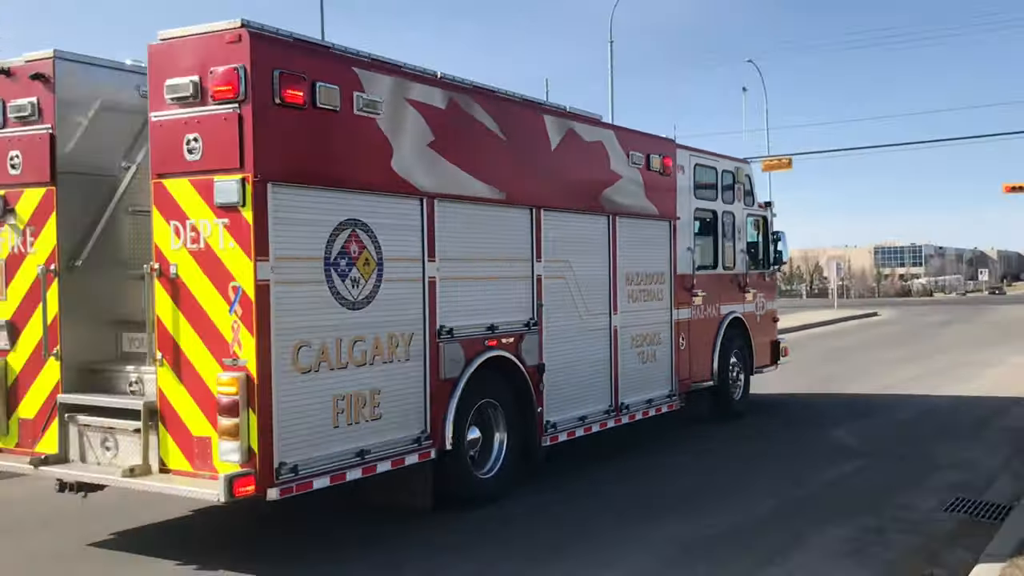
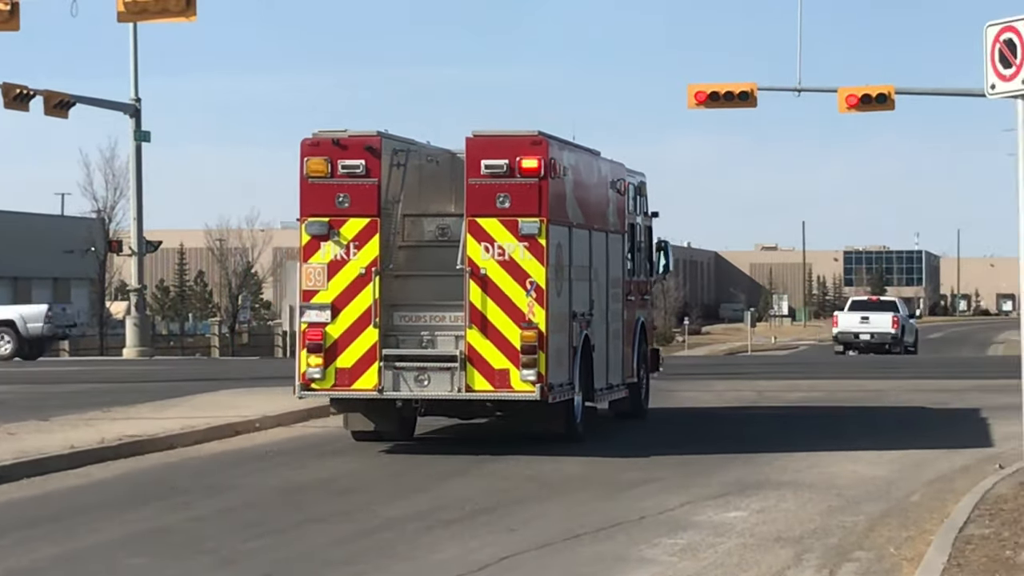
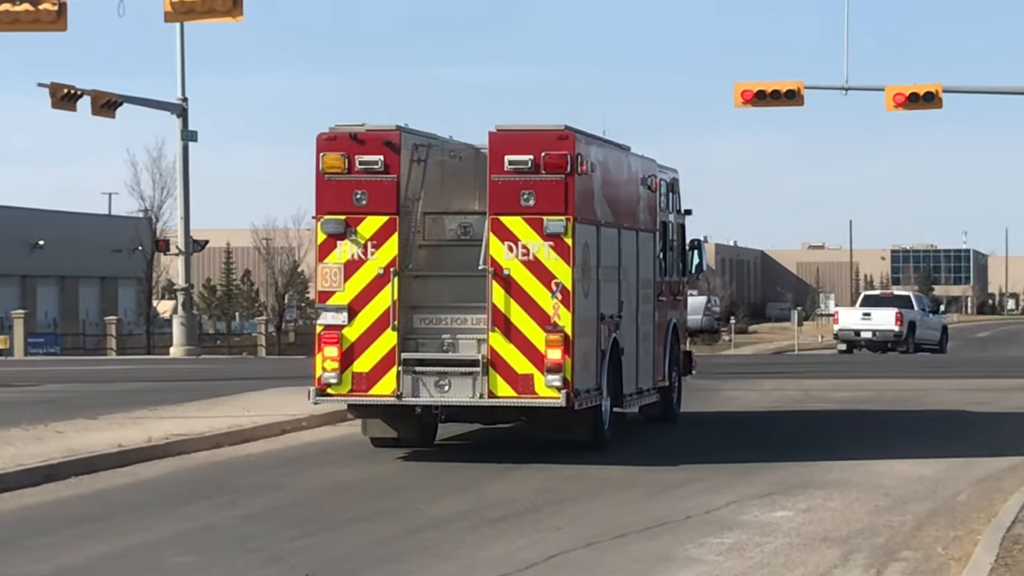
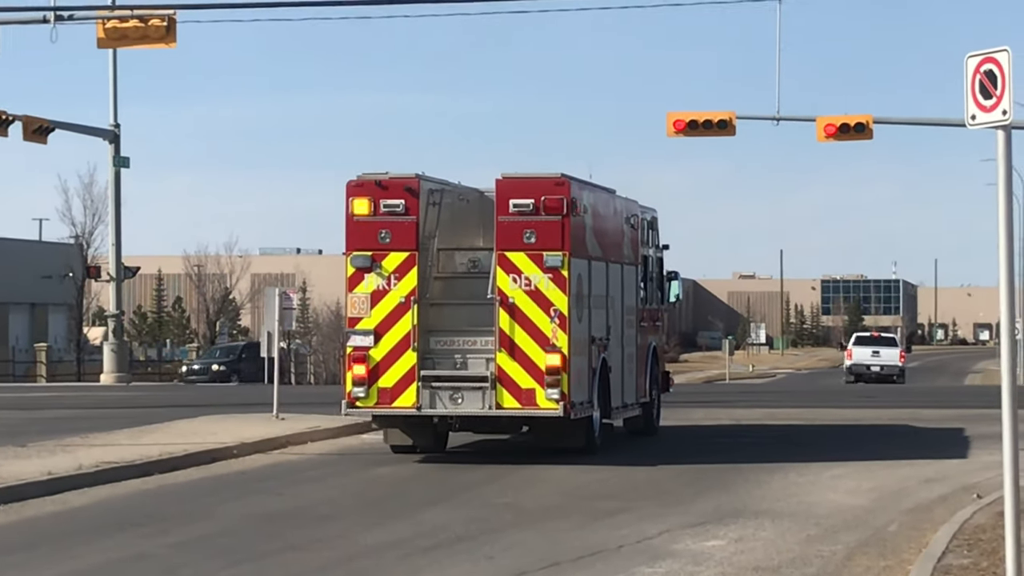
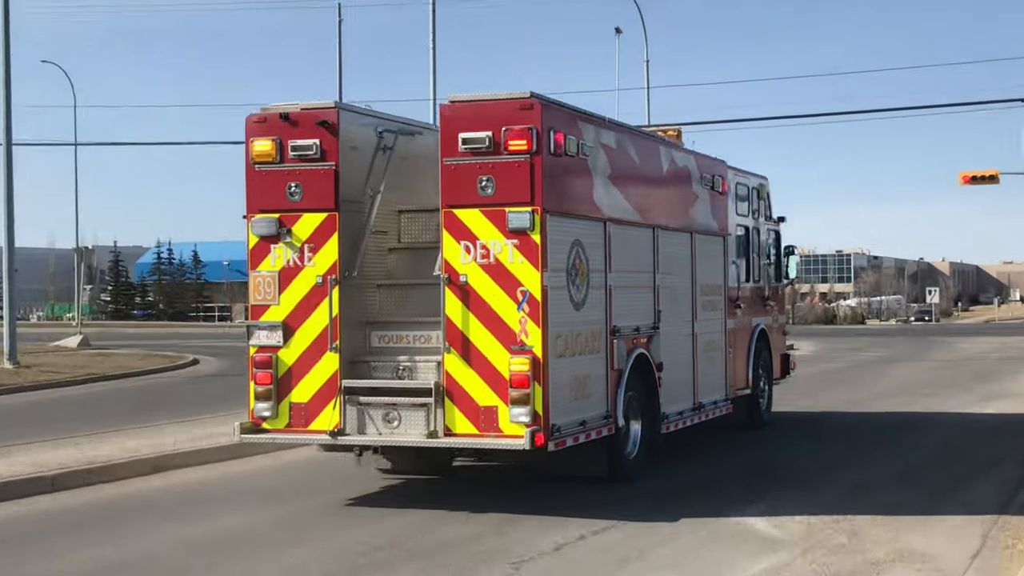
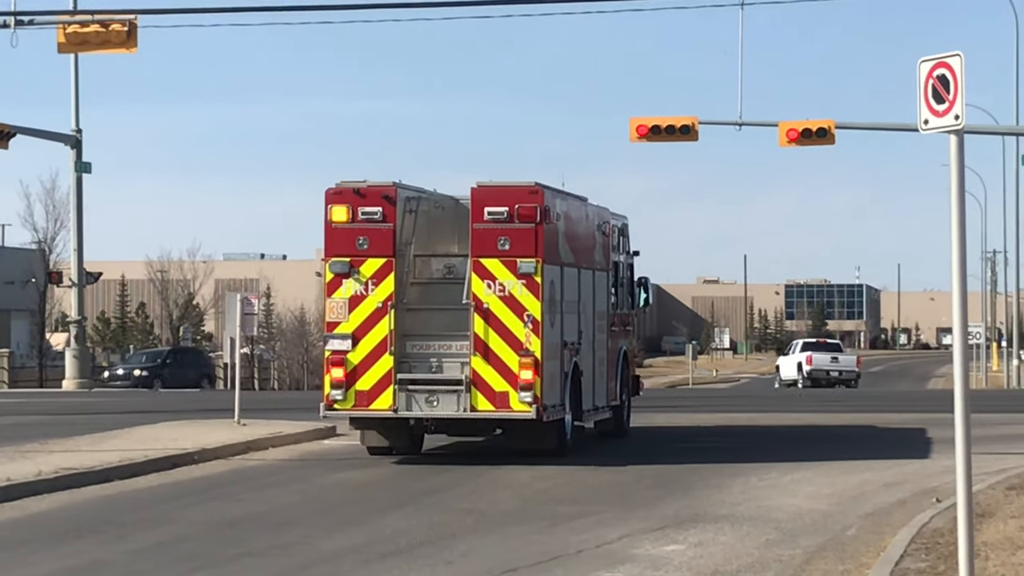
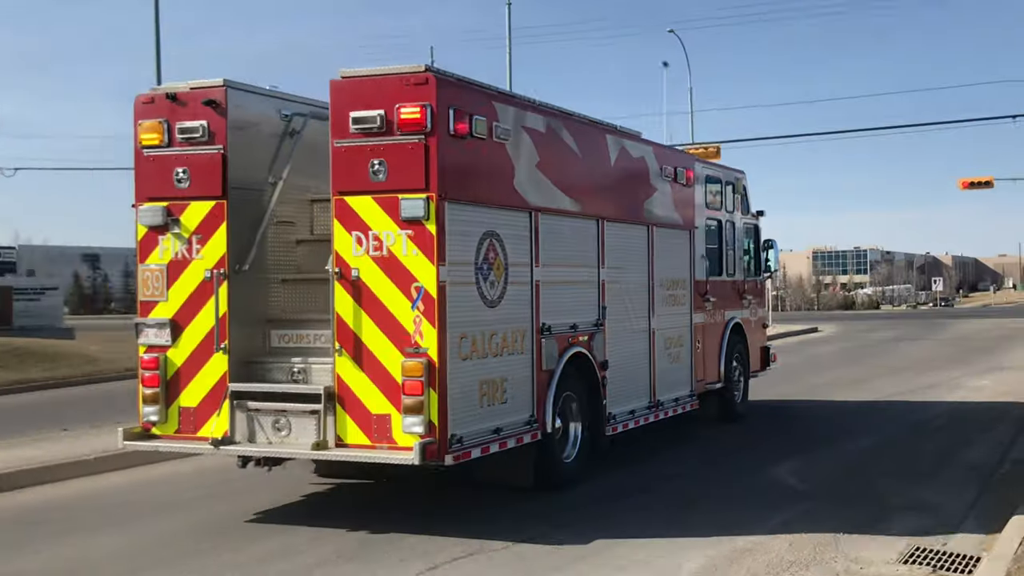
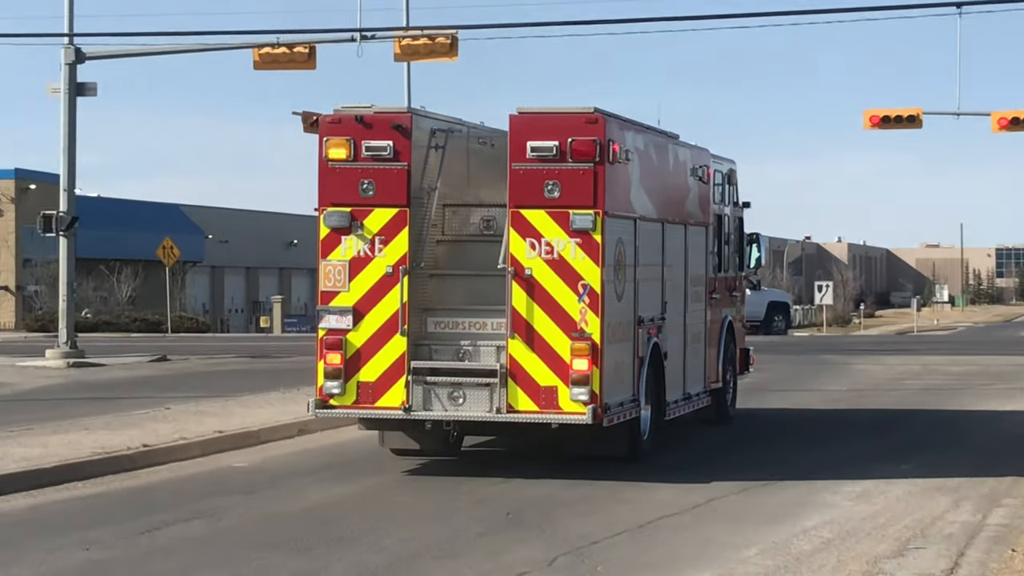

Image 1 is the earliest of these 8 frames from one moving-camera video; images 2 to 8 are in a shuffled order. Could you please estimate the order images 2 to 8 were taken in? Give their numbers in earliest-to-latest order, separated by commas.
7, 5, 8, 3, 2, 4, 6
